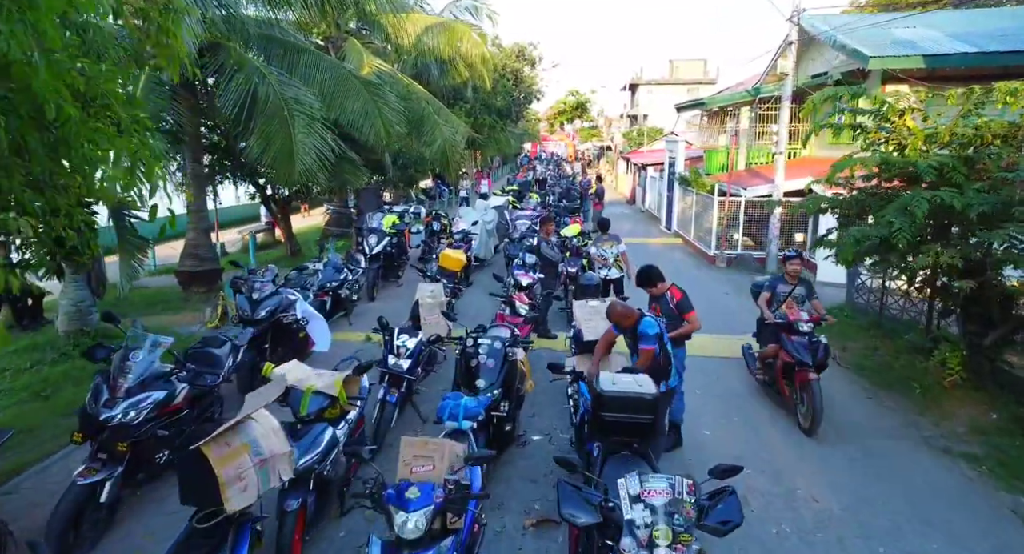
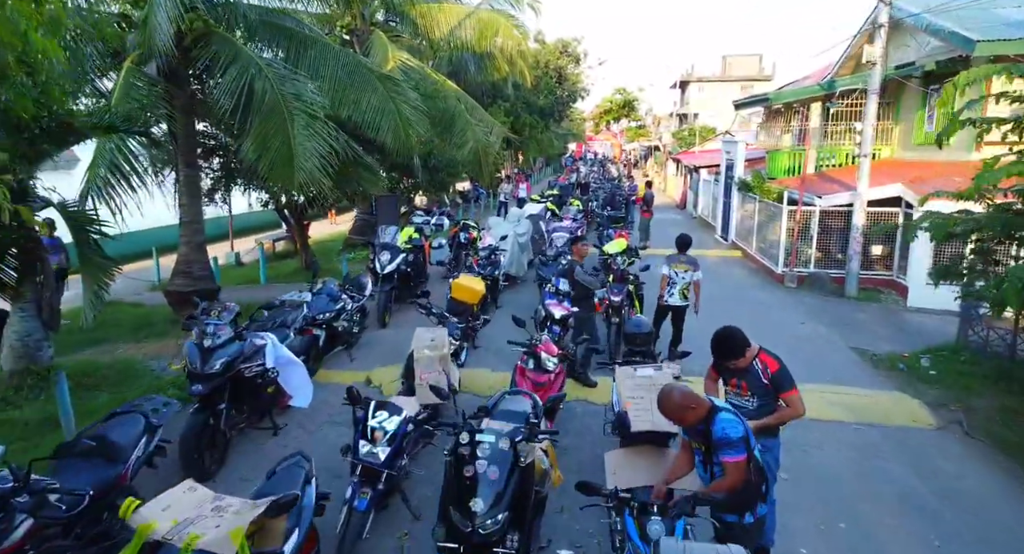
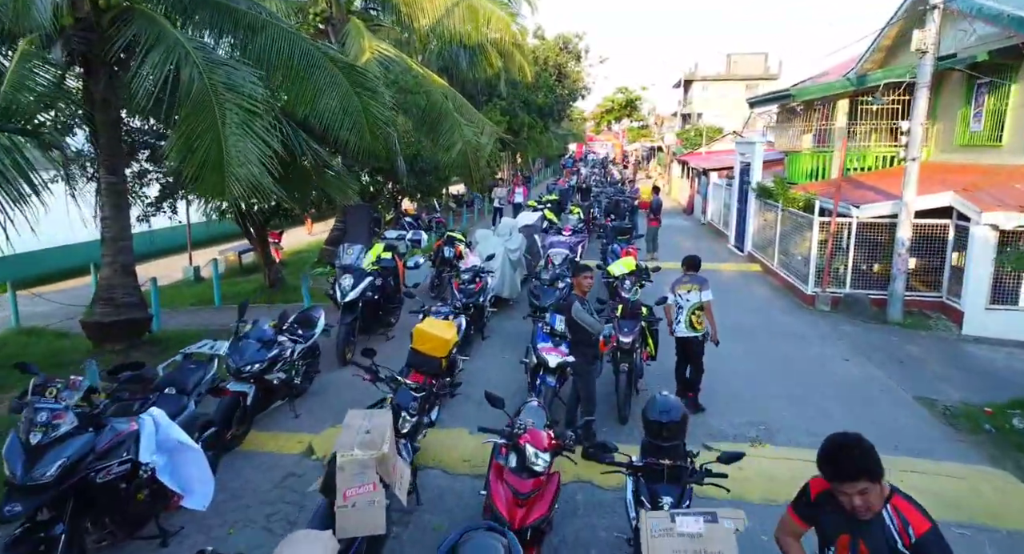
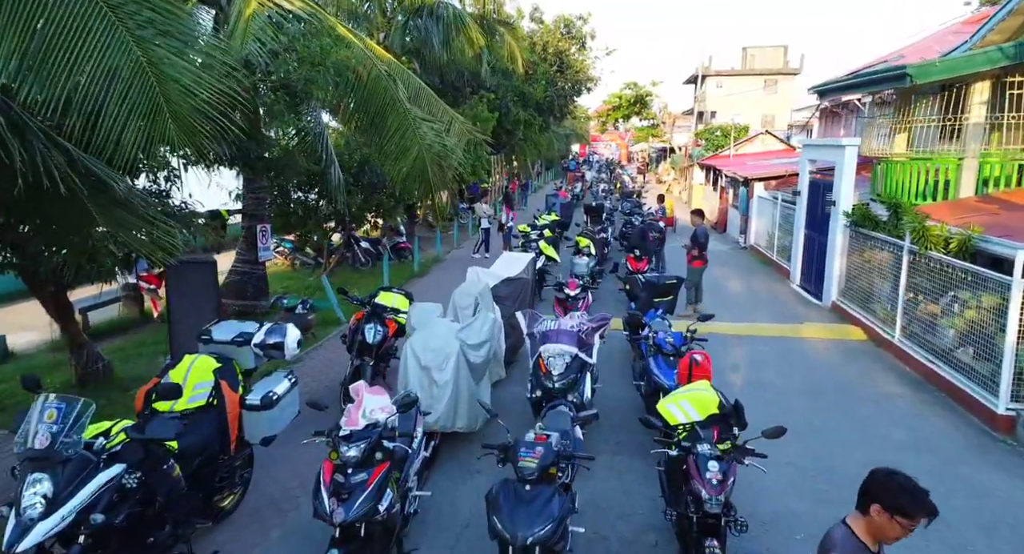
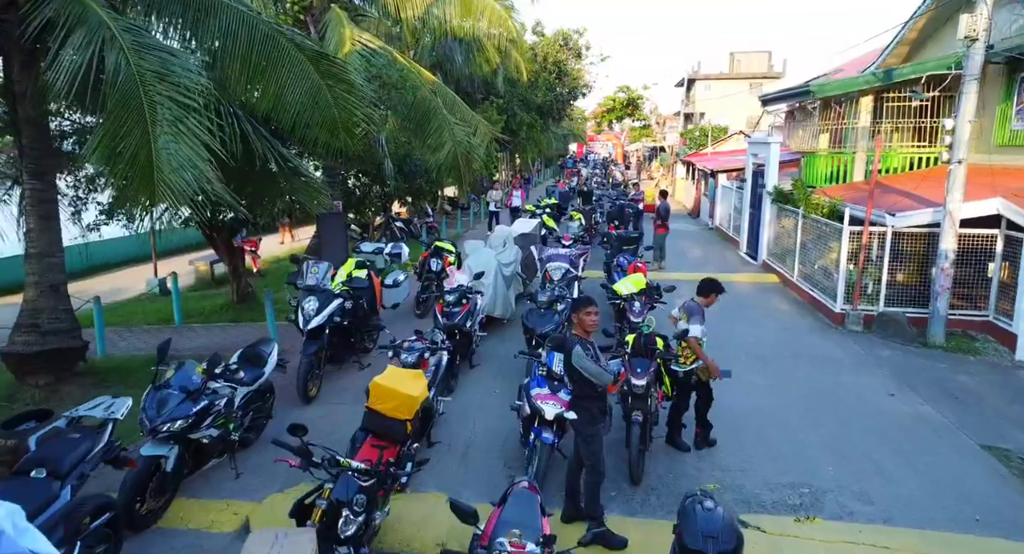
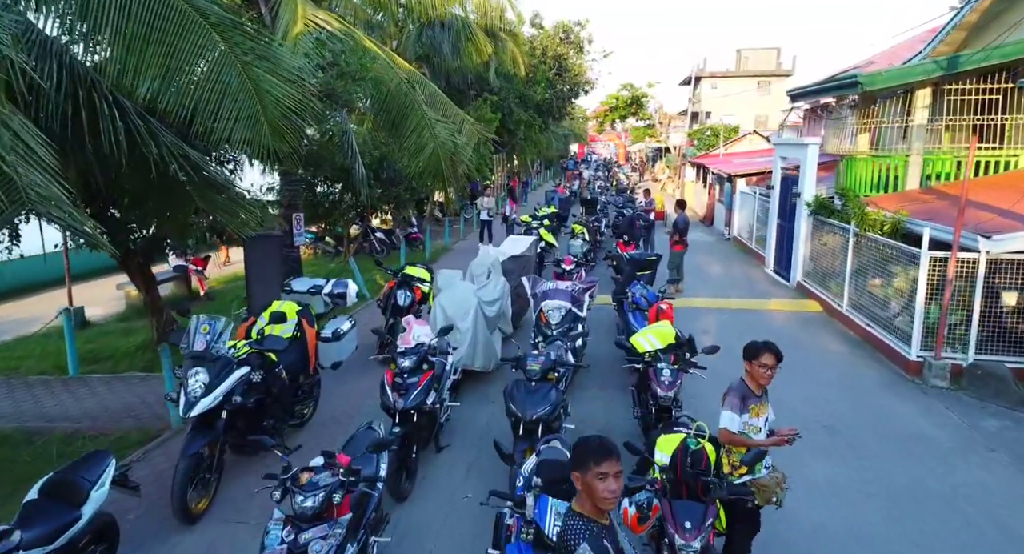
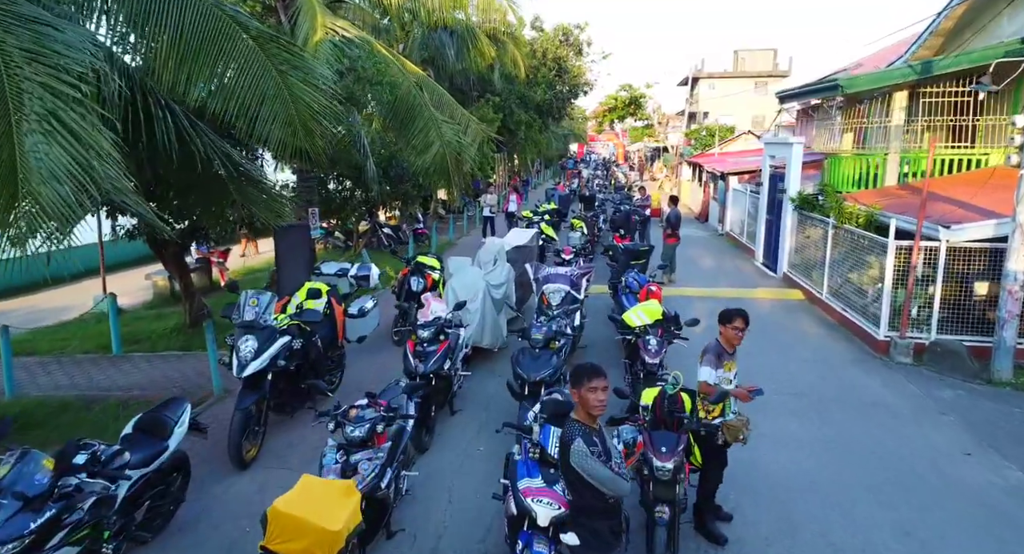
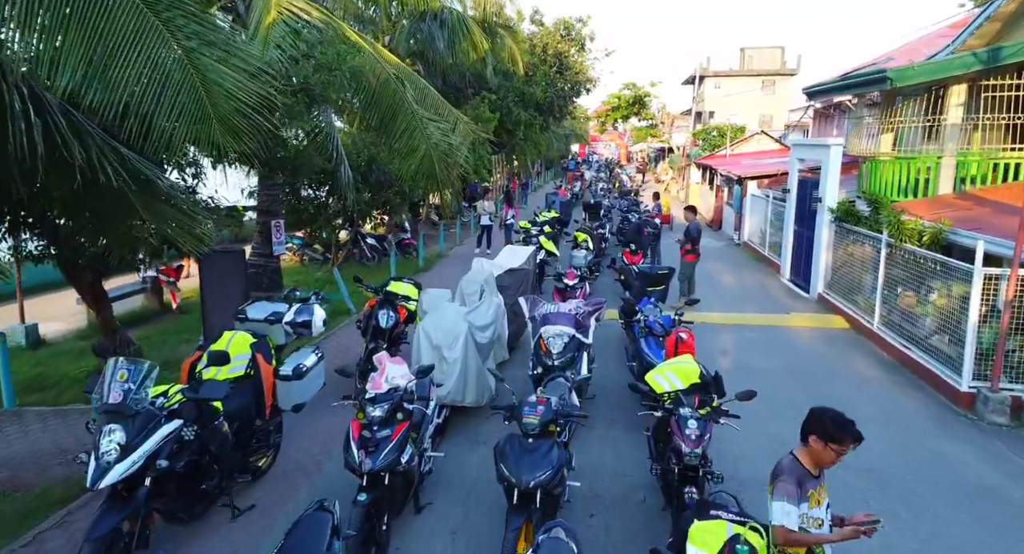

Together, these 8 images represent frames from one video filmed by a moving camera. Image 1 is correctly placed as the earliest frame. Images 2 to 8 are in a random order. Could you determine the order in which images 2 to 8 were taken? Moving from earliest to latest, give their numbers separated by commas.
2, 3, 5, 7, 6, 8, 4
